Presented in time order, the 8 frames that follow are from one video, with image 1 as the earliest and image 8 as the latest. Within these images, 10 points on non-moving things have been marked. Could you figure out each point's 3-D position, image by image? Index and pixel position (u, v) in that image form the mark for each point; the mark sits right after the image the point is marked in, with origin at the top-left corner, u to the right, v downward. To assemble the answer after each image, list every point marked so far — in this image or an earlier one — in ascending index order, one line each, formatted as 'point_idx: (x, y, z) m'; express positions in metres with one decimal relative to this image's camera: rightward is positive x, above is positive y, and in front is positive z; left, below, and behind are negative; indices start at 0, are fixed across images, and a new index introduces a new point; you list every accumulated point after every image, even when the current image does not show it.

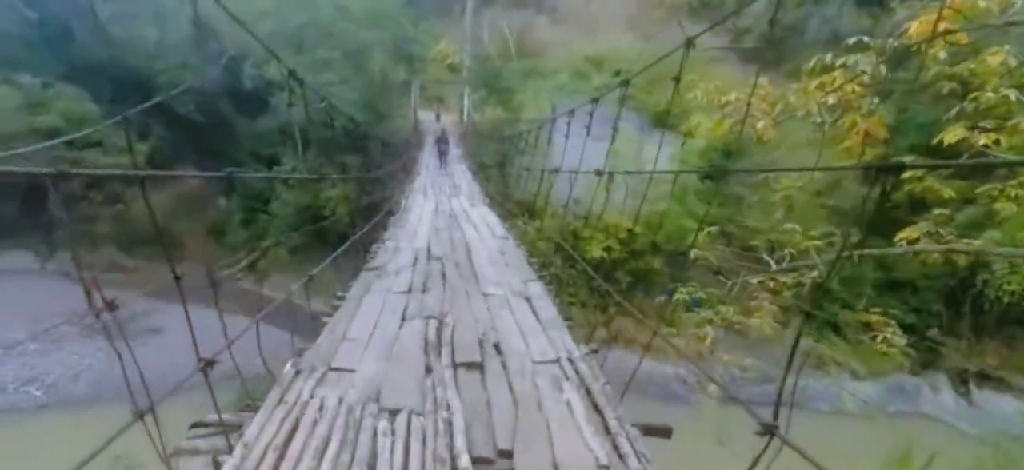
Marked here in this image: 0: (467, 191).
0: (-0.6, +0.6, +7.6) m
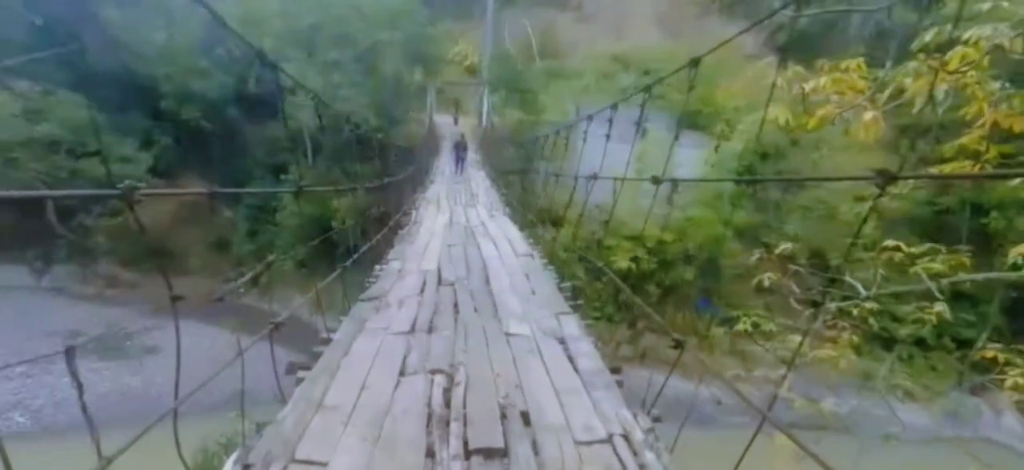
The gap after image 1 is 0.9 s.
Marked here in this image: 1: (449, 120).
0: (-0.3, +0.4, +7.3) m
1: (-2.4, +4.6, +20.1) m
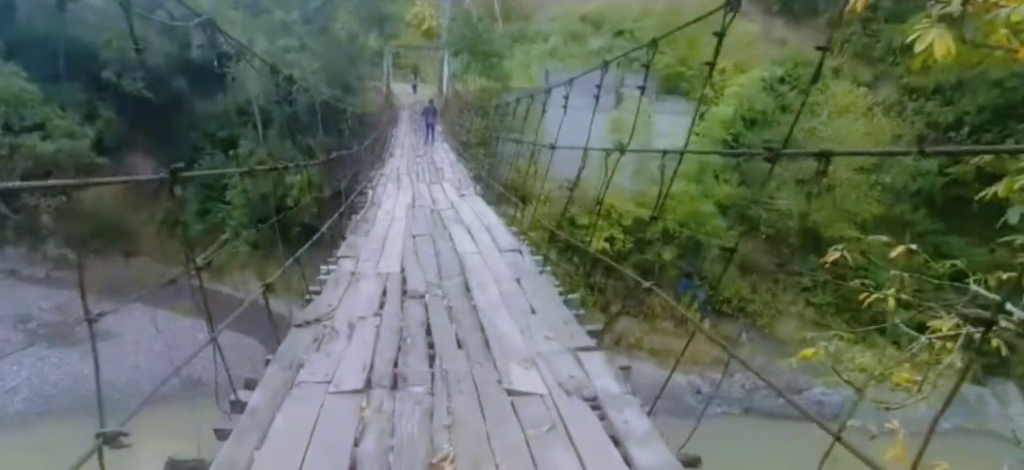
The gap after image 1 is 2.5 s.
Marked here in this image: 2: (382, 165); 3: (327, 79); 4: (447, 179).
0: (-0.8, +0.7, +6.6) m
1: (-2.6, +5.5, +19.3) m
2: (-1.9, +1.0, +7.3) m
3: (-2.9, +2.5, +8.1) m
4: (-0.9, +0.7, +6.5) m
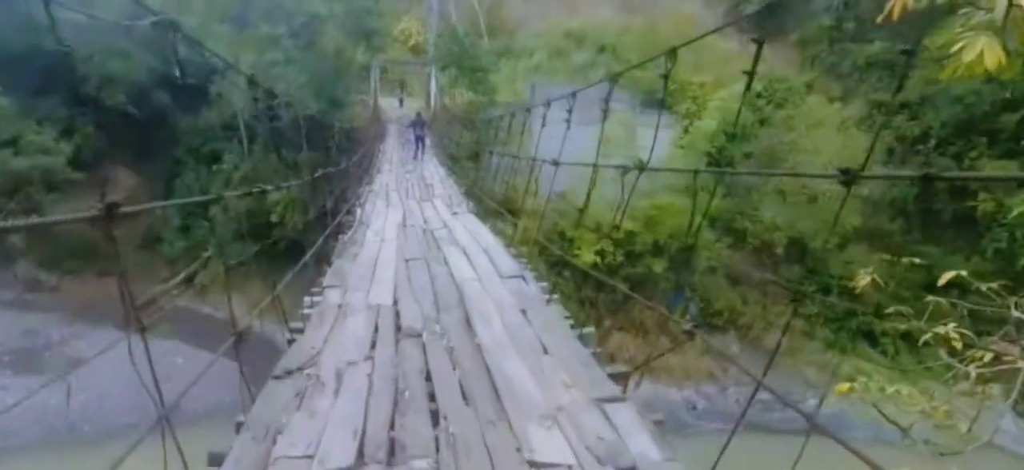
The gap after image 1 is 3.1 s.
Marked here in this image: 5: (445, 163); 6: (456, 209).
0: (-1.0, +0.5, +6.6) m
1: (-3.4, +4.9, +19.4) m
2: (-2.1, +0.8, +7.3) m
3: (-3.1, +2.2, +8.1) m
4: (-1.0, +0.5, +6.5) m
5: (-1.1, +1.2, +8.4) m
6: (-0.8, +0.4, +6.2) m
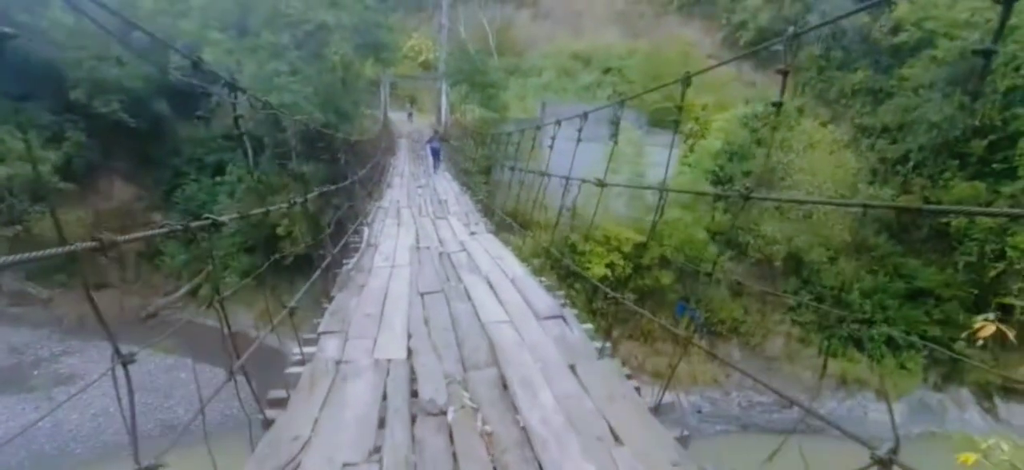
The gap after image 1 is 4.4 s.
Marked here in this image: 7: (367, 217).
0: (-0.7, +0.4, +6.7) m
1: (-4.1, +4.4, +19.3) m
2: (-1.9, +0.6, +7.3) m
3: (-3.0, +2.0, +8.0) m
4: (-0.8, +0.3, +6.6) m
5: (-1.0, +1.0, +8.5) m
6: (-0.5, +0.2, +6.3) m
7: (-1.7, +0.3, +6.1) m
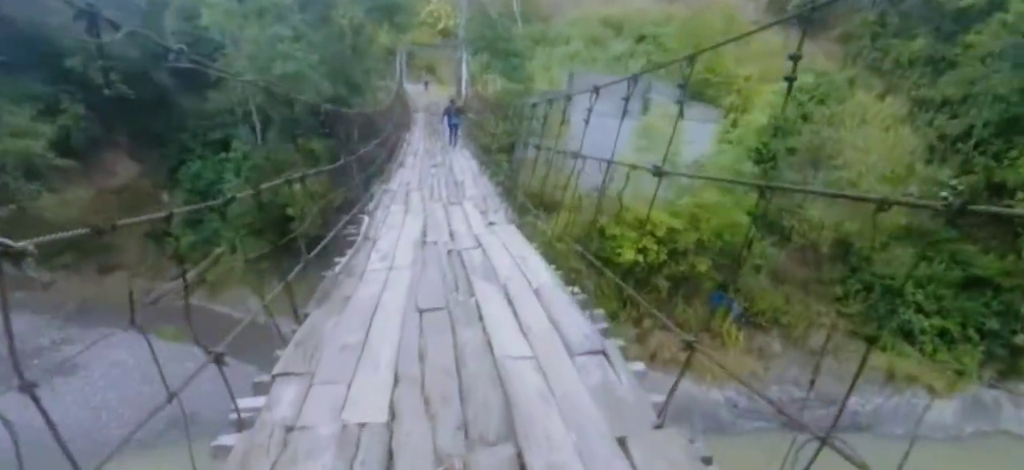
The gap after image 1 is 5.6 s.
0: (-0.4, +0.6, +6.2) m
1: (-3.5, +5.3, +18.7) m
2: (-1.6, +0.8, +6.8) m
3: (-2.6, +2.3, +7.5) m
4: (-0.4, +0.5, +6.1) m
5: (-0.6, +1.3, +8.0) m
6: (-0.2, +0.4, +5.8) m
7: (-1.4, +0.4, +5.6) m
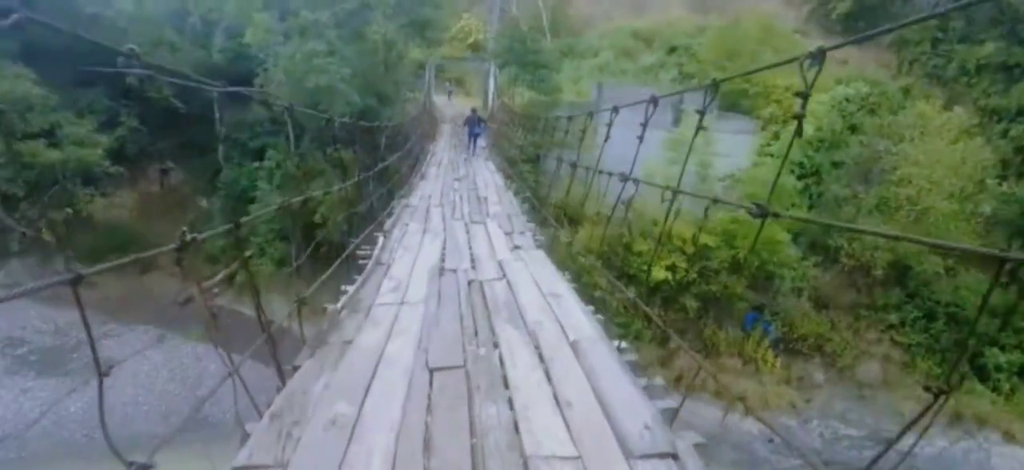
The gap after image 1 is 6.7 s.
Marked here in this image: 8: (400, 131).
0: (-0.2, +0.5, +6.1) m
1: (-1.8, +4.6, +19.0) m
2: (-1.3, +0.7, +6.8) m
3: (-2.2, +2.2, +7.7) m
4: (-0.2, +0.4, +6.0) m
5: (-0.2, +1.1, +7.9) m
6: (0.0, +0.3, +5.7) m
7: (-1.2, +0.4, +5.6) m
8: (-1.7, +1.6, +7.9) m
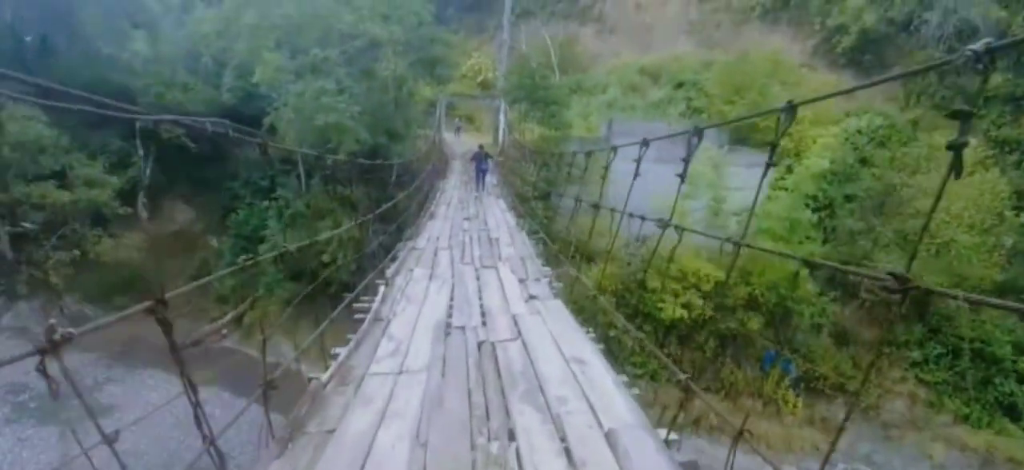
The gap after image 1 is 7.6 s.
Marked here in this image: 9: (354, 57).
0: (-0.1, 0.0, +6.0) m
1: (-1.7, +3.5, +19.1) m
2: (-1.1, +0.2, +6.8) m
3: (-2.1, +1.6, +7.7) m
4: (-0.1, 0.0, +5.9) m
5: (0.0, +0.5, +7.9) m
6: (+0.1, -0.2, +5.6) m
7: (-1.1, -0.1, +5.5) m
8: (-1.6, +1.0, +7.9) m
9: (-2.4, +2.7, +7.9) m
